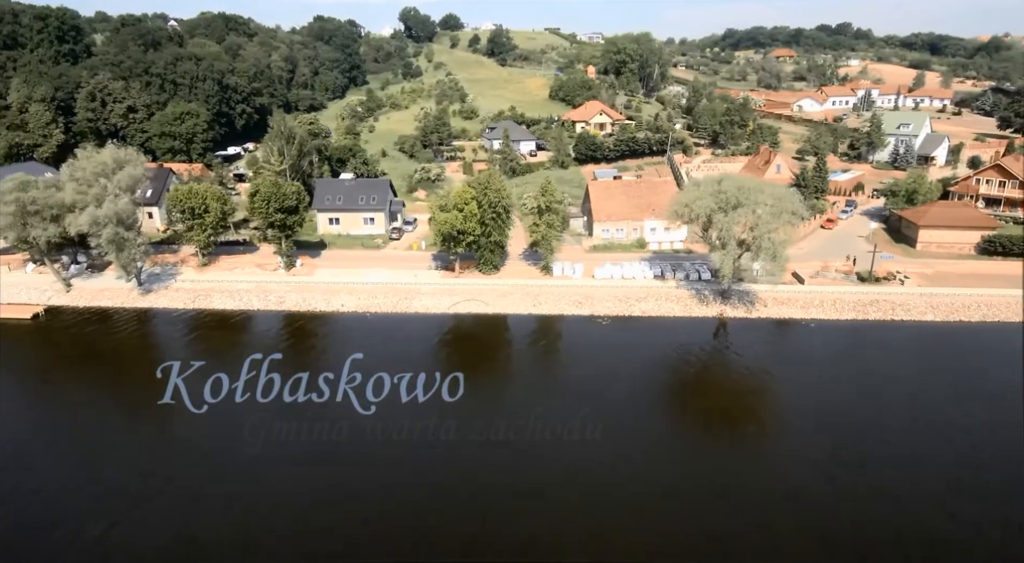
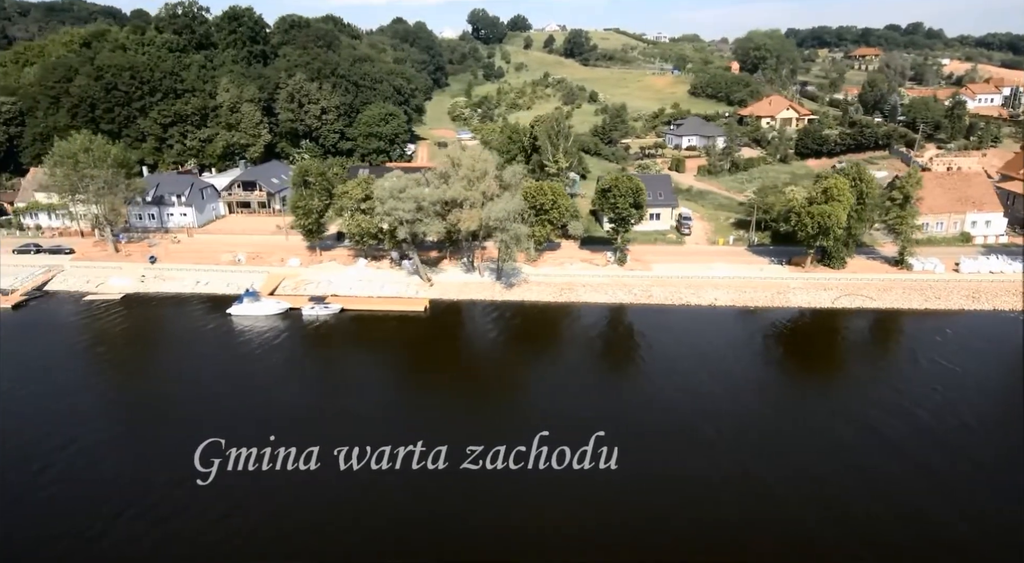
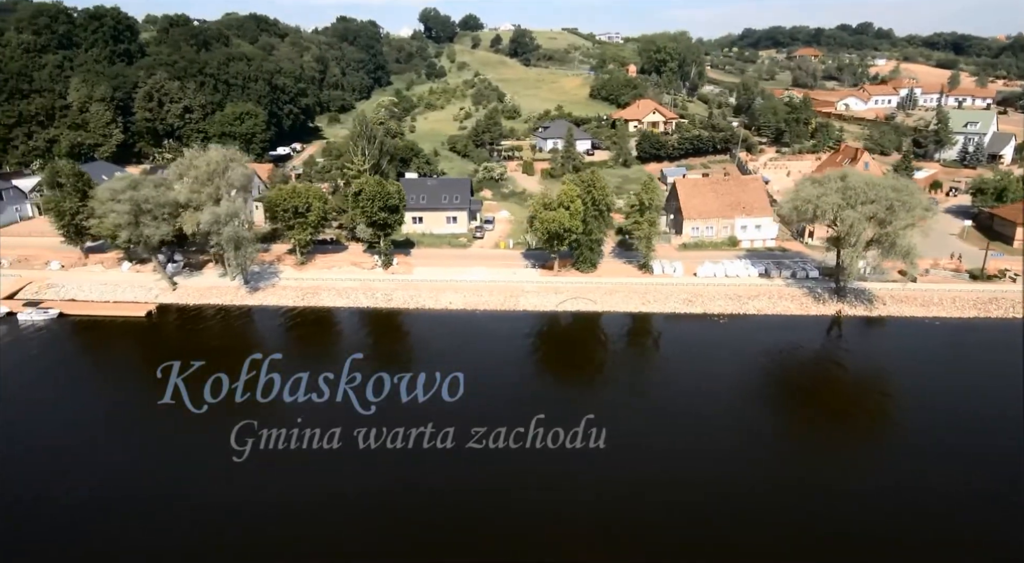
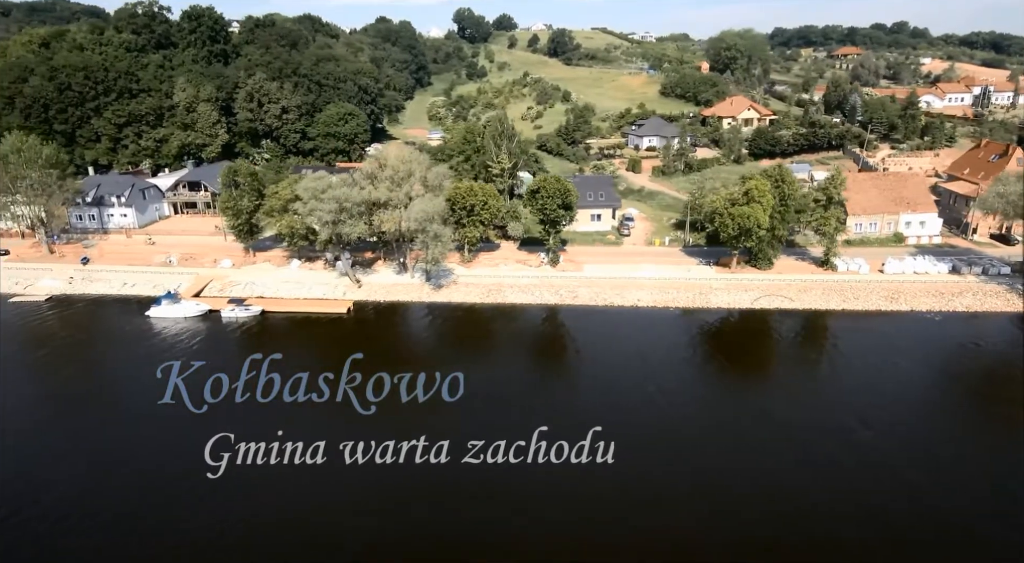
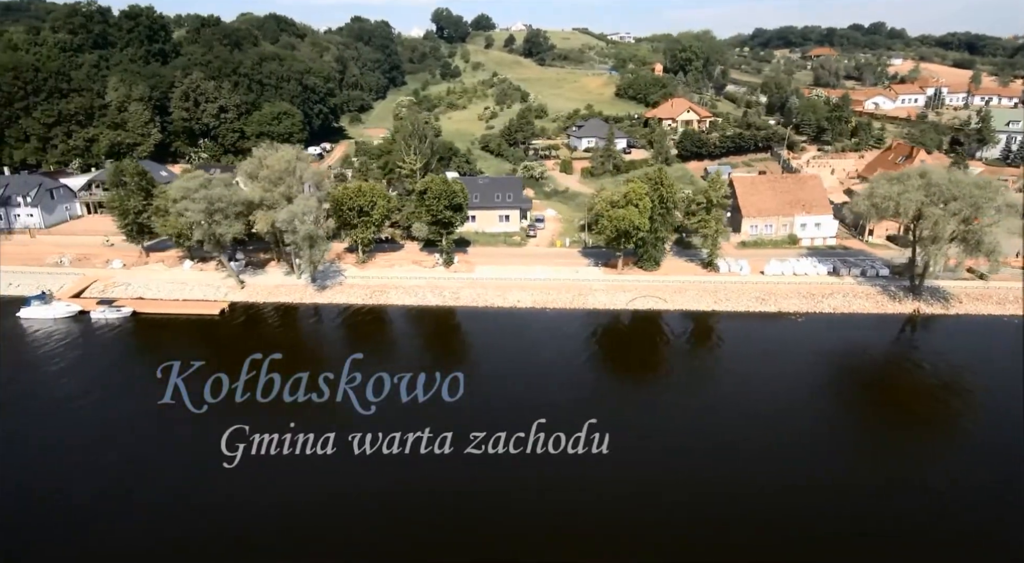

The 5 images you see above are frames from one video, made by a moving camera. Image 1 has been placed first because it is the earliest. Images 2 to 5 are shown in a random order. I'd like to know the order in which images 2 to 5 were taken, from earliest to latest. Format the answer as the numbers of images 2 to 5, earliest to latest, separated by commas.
3, 5, 4, 2
